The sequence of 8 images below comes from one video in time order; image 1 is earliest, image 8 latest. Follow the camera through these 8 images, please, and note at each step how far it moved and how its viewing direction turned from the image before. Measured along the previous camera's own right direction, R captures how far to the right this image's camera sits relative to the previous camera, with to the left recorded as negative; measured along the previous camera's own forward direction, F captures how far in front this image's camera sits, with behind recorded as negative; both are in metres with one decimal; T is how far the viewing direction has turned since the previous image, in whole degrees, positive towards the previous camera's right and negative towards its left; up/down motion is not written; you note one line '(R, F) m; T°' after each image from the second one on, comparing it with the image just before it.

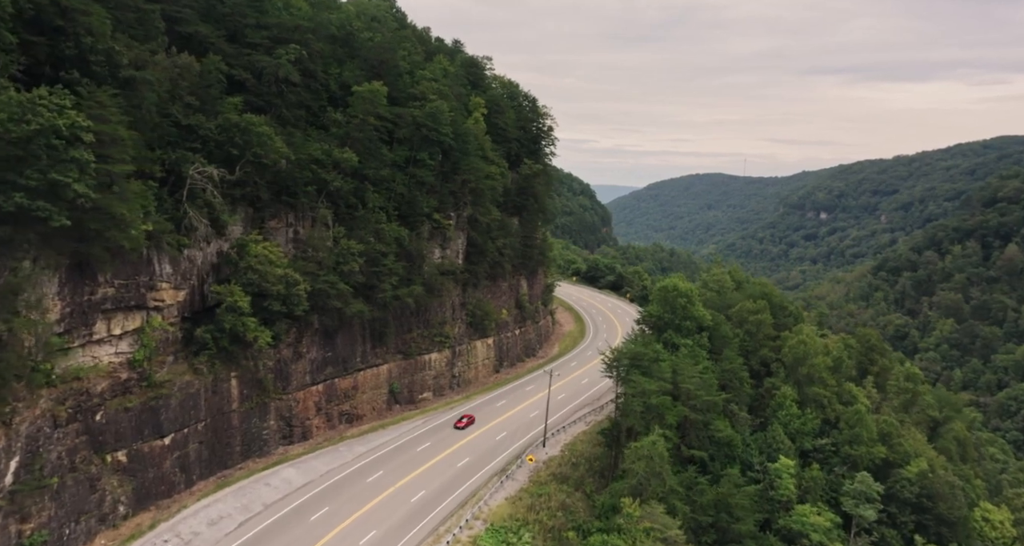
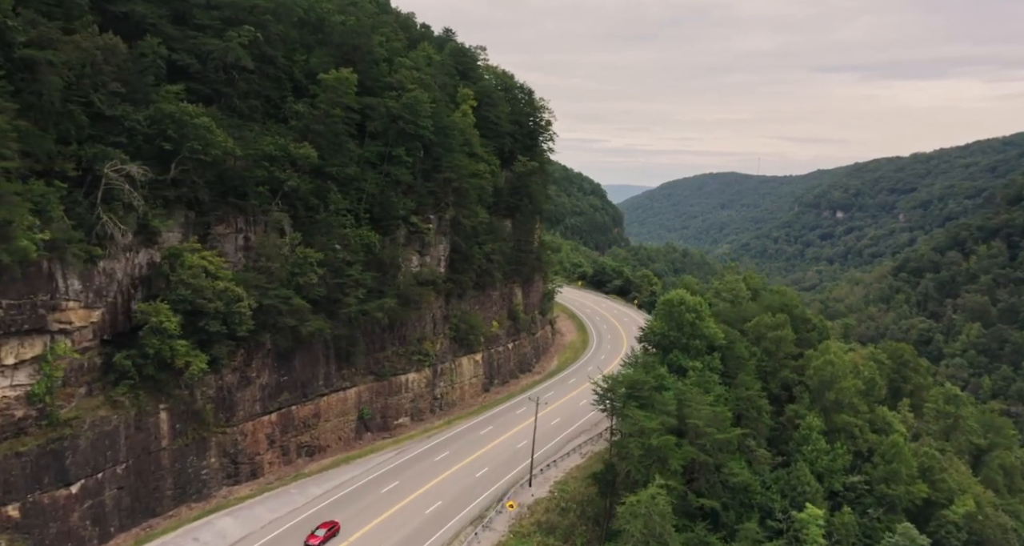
(+1.6, +5.7) m; -1°
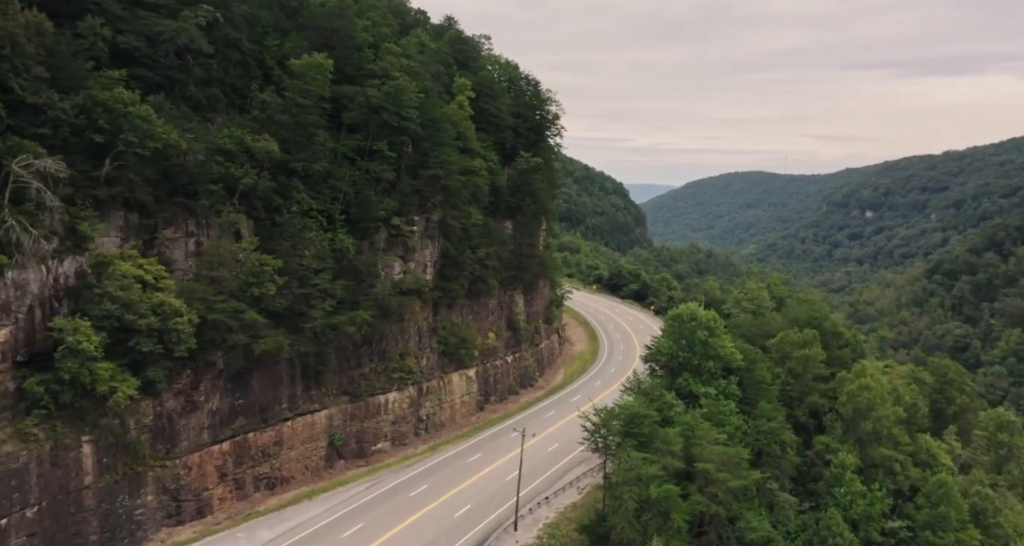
(+1.7, +4.9) m; -2°
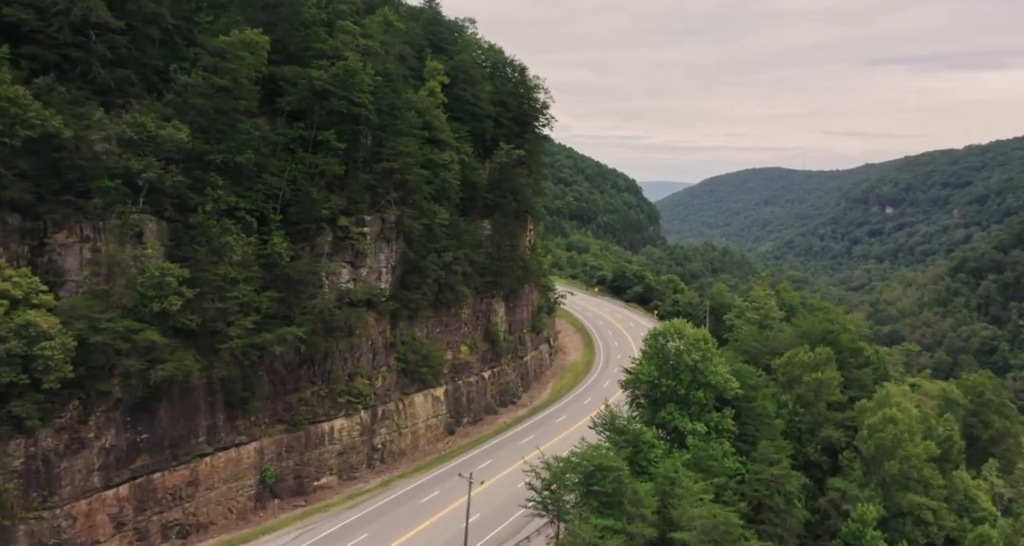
(+2.4, +5.5) m; -1°
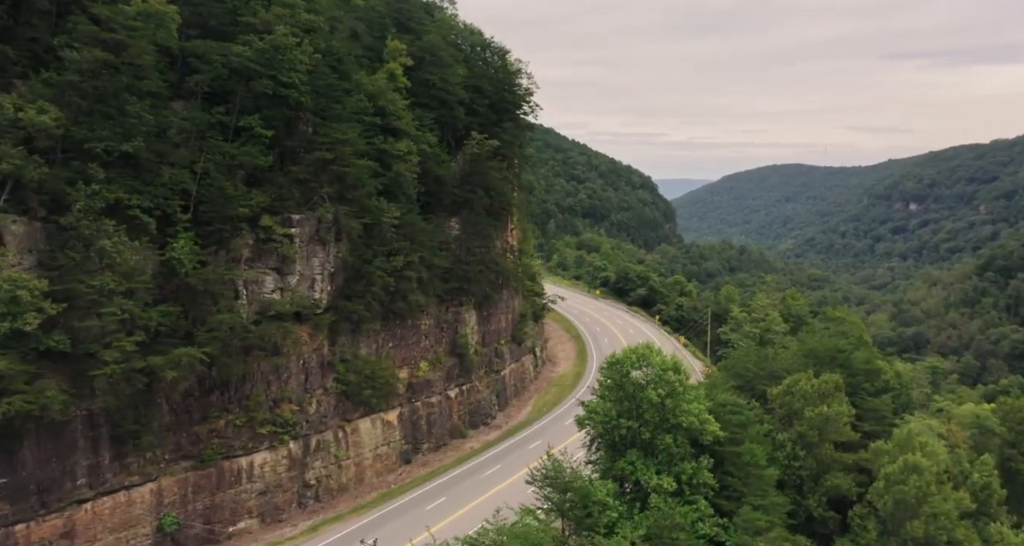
(+2.7, +5.4) m; -1°
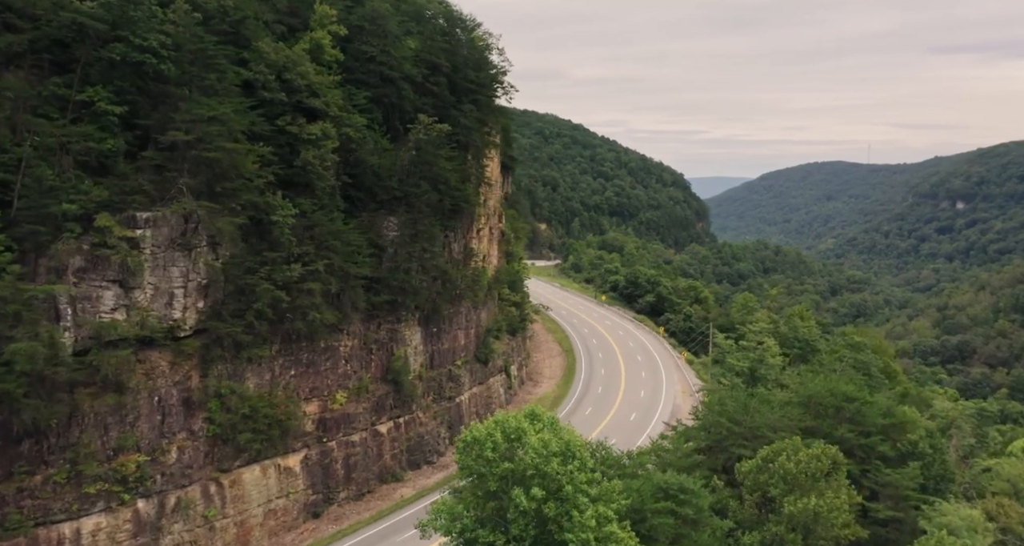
(+4.0, +7.3) m; -3°
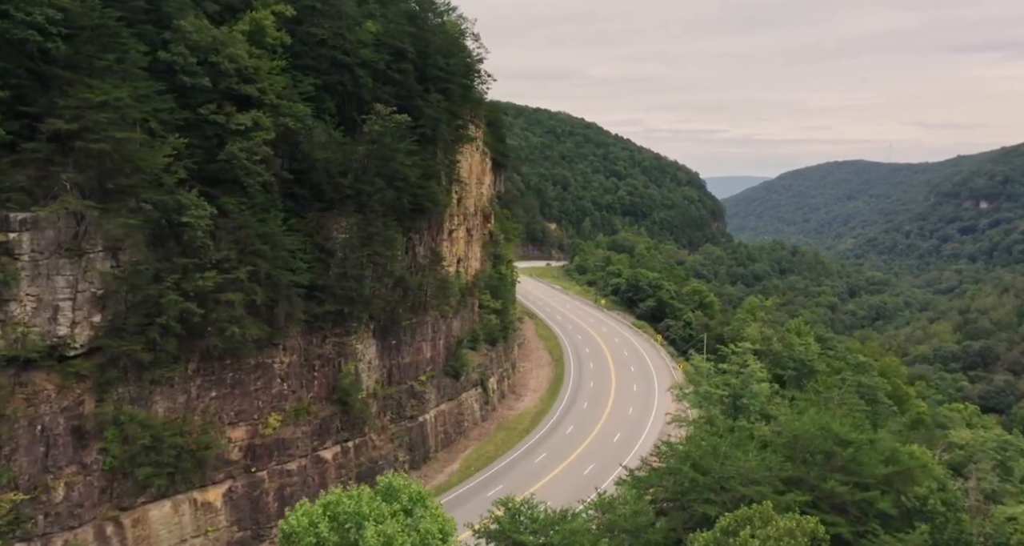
(+2.2, +3.7) m; -1°
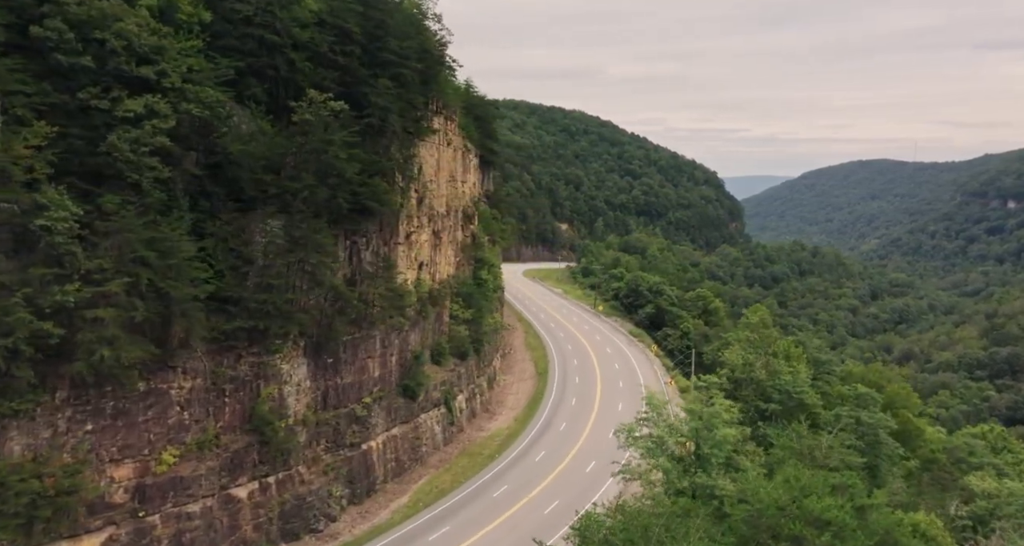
(+2.6, +4.2) m; -1°
